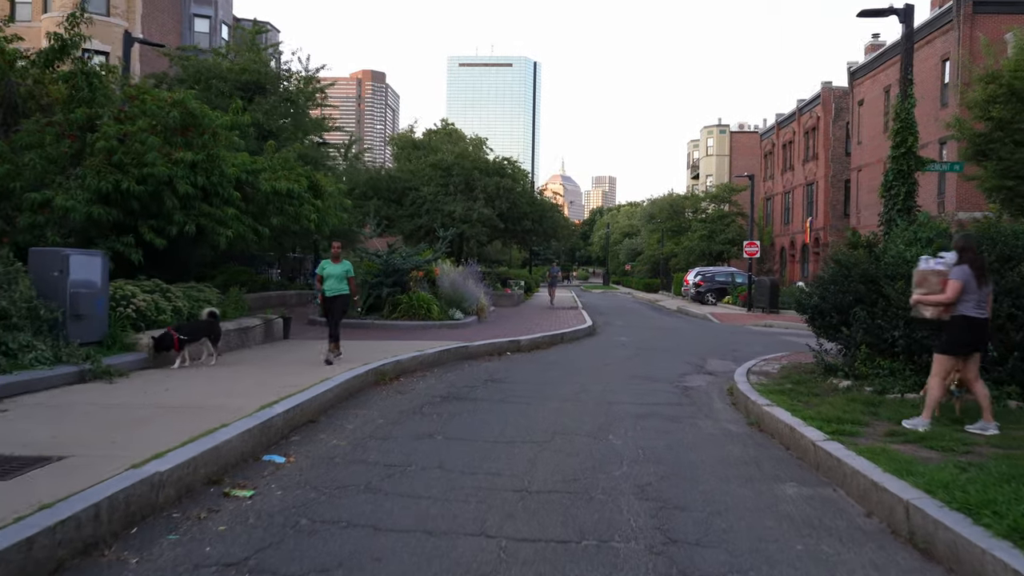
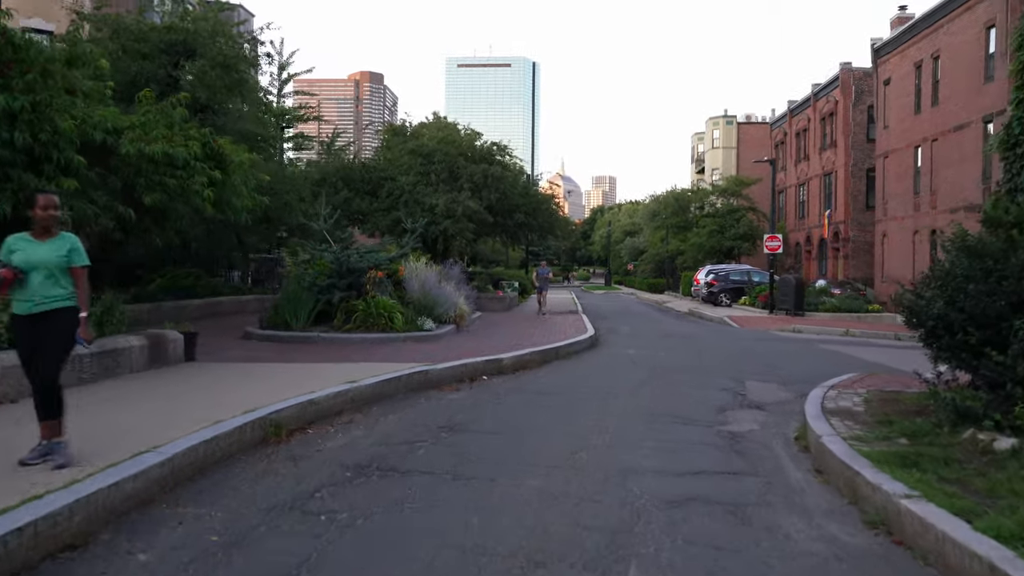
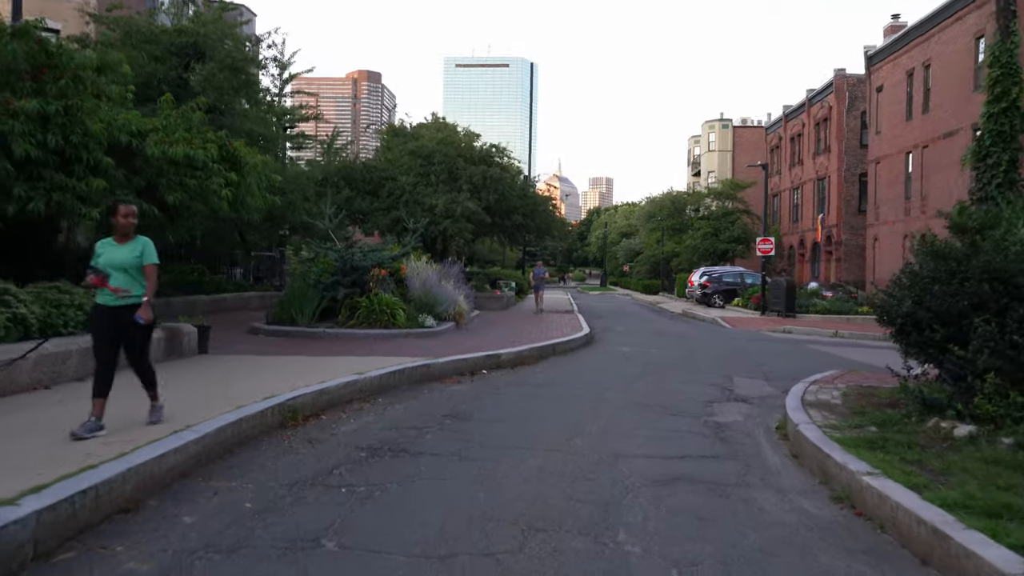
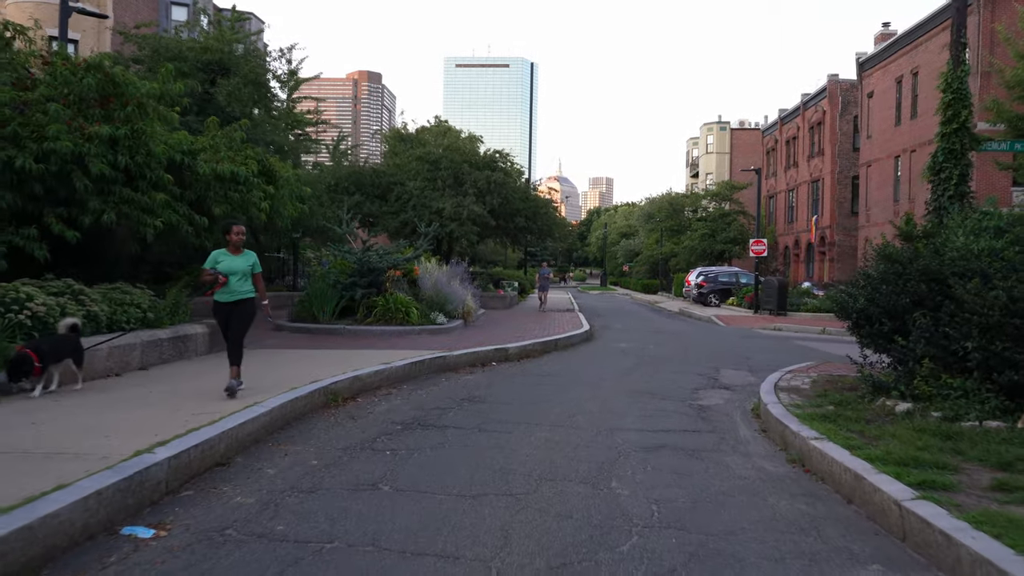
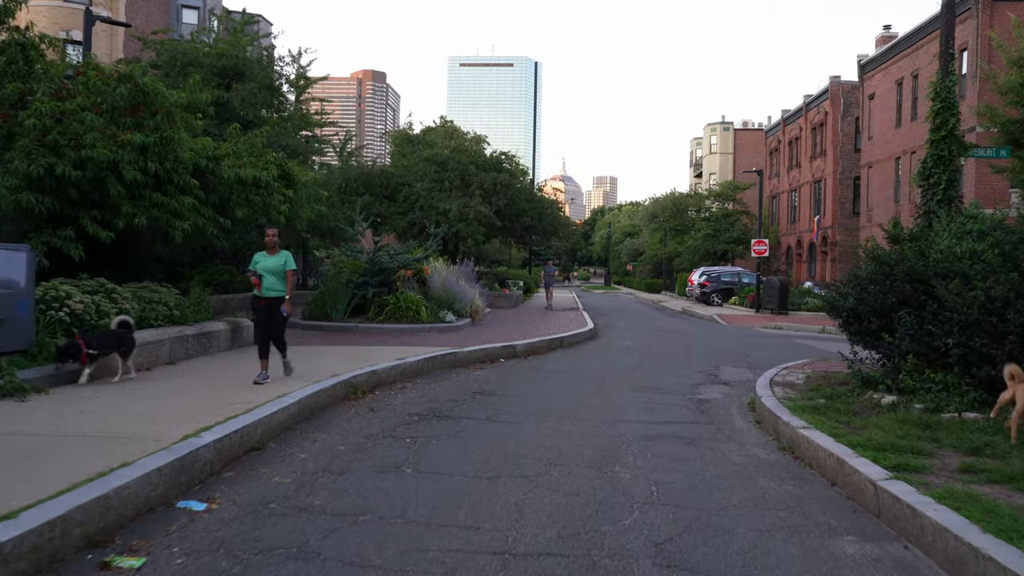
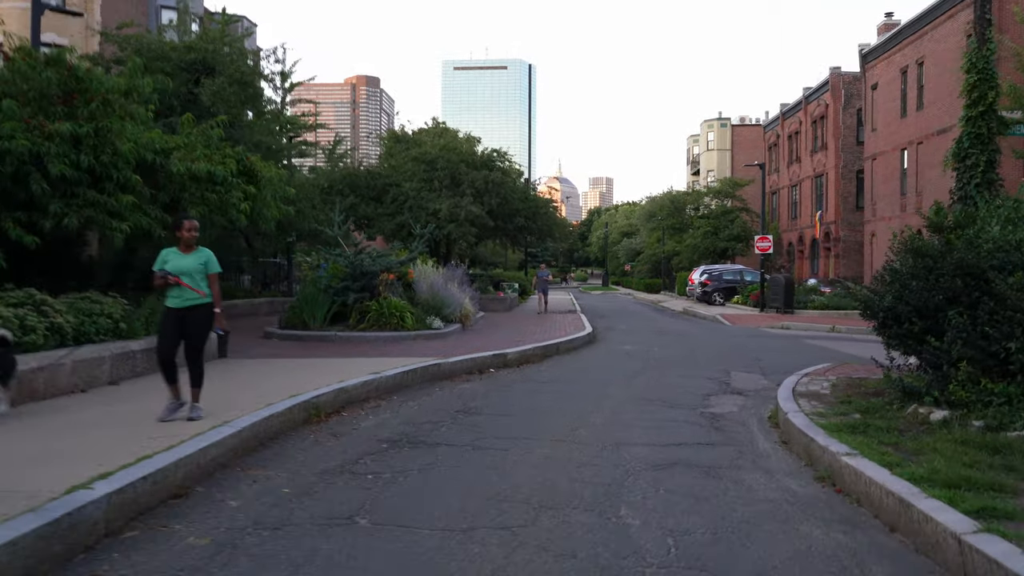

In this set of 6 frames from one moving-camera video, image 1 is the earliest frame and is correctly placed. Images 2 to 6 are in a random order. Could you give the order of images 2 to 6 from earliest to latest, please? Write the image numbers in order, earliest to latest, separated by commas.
5, 4, 6, 3, 2
